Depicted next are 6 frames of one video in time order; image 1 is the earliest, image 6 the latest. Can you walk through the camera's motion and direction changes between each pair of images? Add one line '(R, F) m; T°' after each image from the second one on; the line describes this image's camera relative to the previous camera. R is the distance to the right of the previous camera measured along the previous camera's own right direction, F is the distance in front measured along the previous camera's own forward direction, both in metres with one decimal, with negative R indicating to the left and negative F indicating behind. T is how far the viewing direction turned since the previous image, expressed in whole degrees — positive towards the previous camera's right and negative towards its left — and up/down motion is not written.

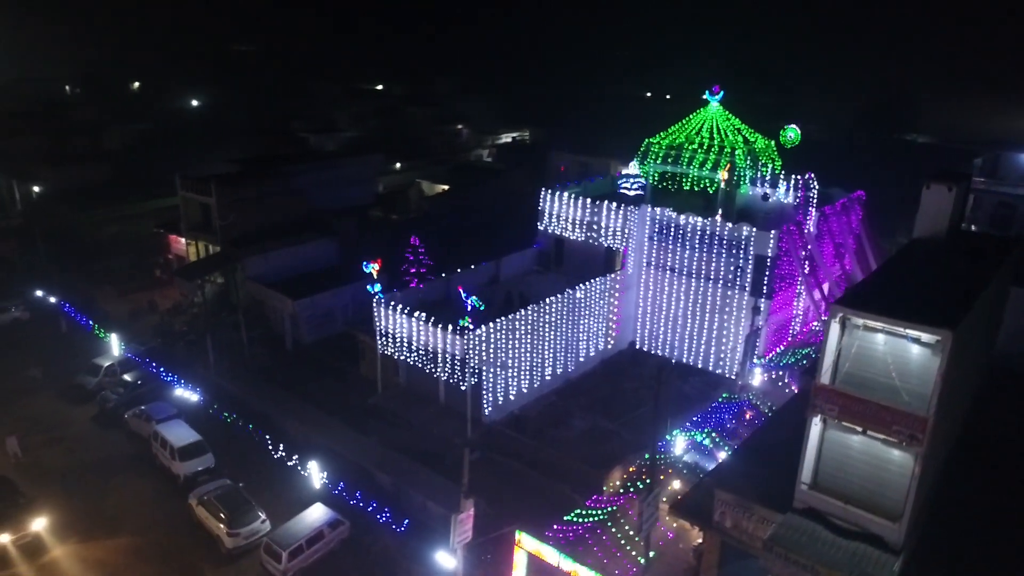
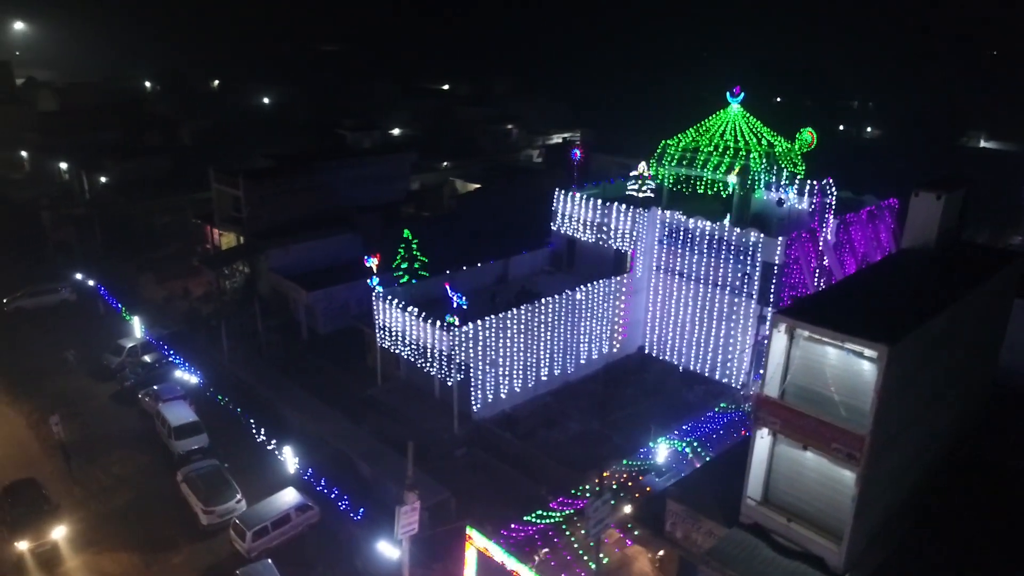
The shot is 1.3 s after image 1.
(+1.5, +0.1) m; -5°
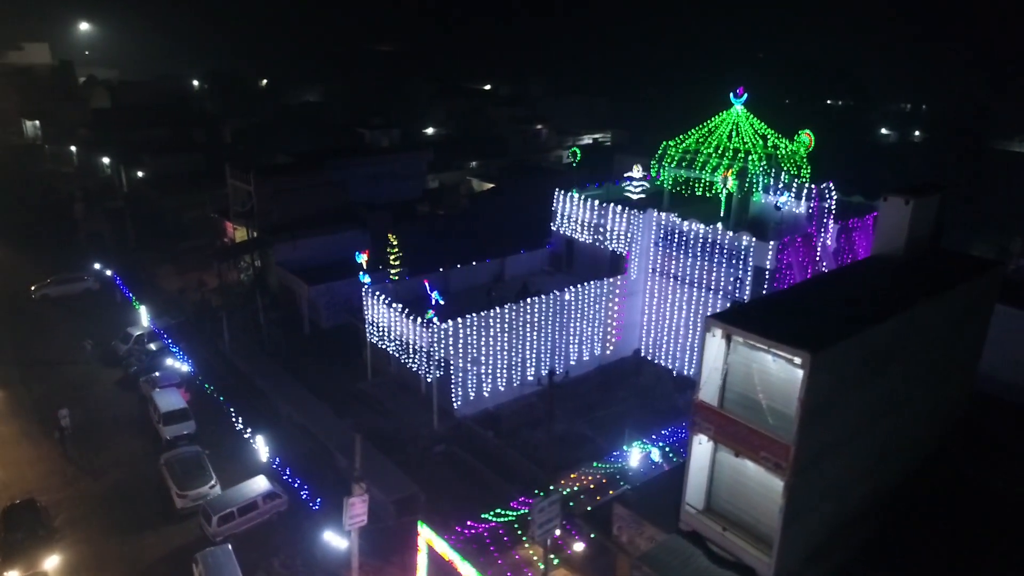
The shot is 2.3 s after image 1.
(+1.2, 0.0) m; -4°
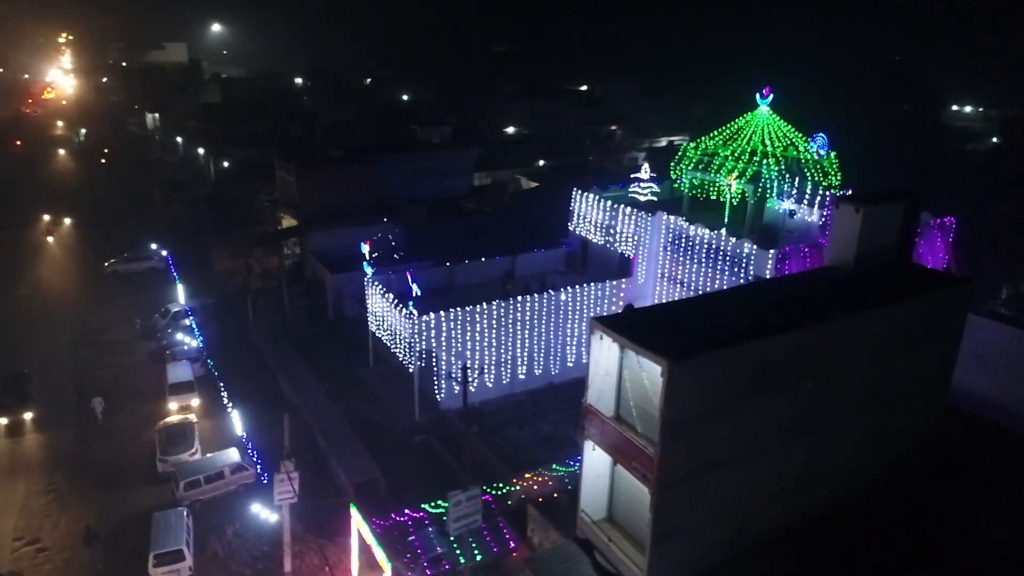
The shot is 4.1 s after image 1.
(+2.3, +0.2) m; -8°
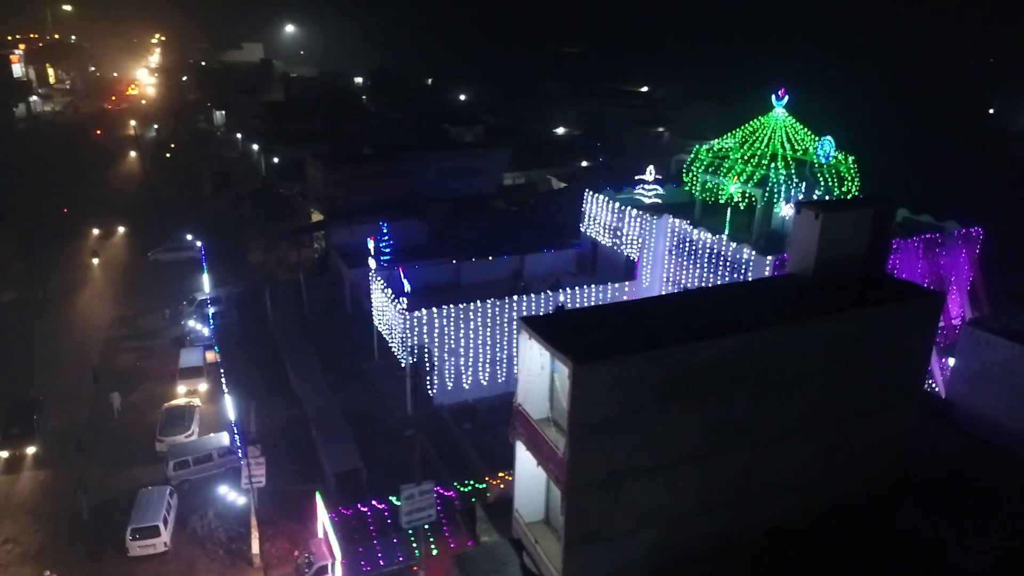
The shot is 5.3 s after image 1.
(+1.4, 0.0) m; -5°
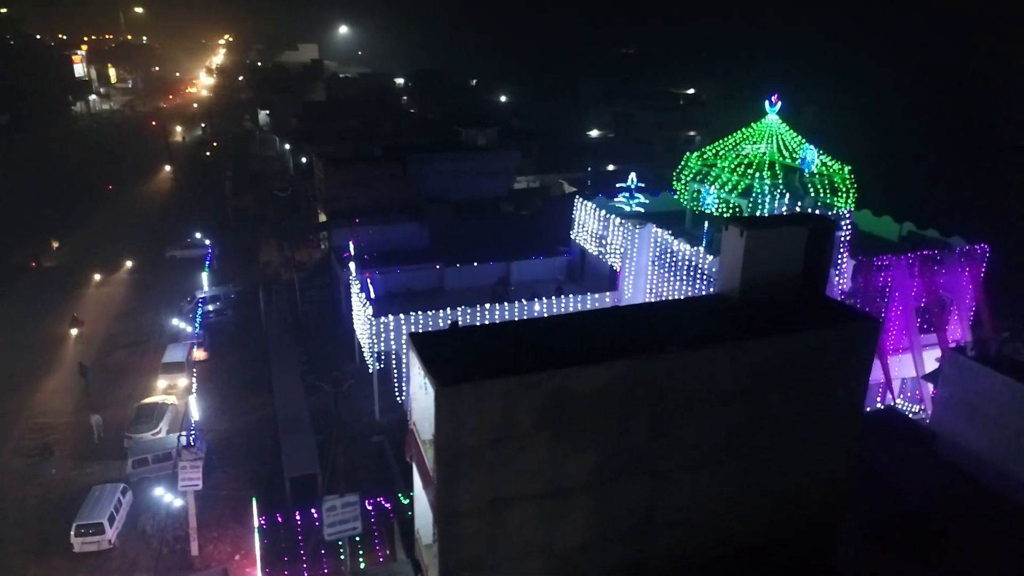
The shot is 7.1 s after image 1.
(+1.6, +0.3) m; -4°
